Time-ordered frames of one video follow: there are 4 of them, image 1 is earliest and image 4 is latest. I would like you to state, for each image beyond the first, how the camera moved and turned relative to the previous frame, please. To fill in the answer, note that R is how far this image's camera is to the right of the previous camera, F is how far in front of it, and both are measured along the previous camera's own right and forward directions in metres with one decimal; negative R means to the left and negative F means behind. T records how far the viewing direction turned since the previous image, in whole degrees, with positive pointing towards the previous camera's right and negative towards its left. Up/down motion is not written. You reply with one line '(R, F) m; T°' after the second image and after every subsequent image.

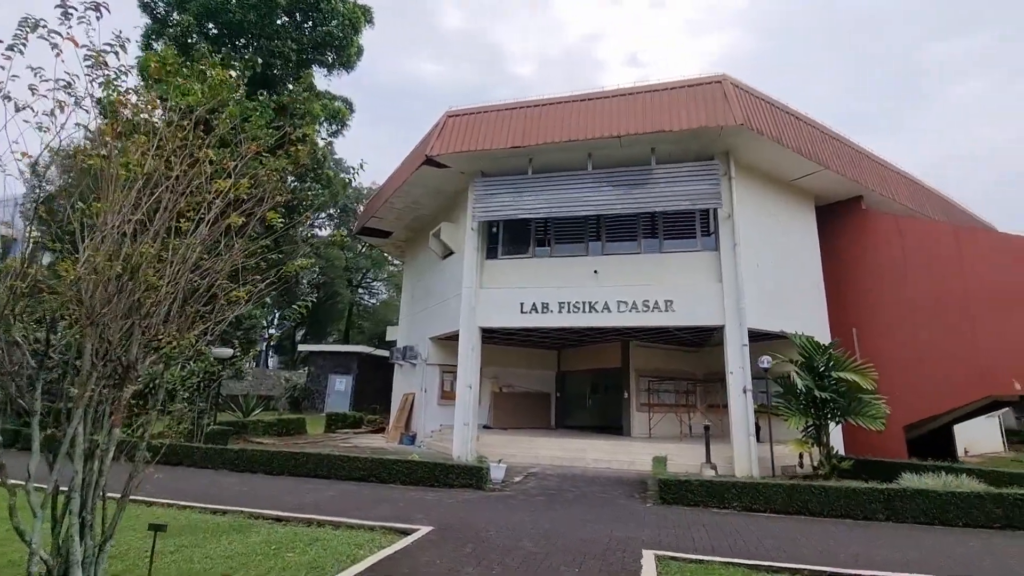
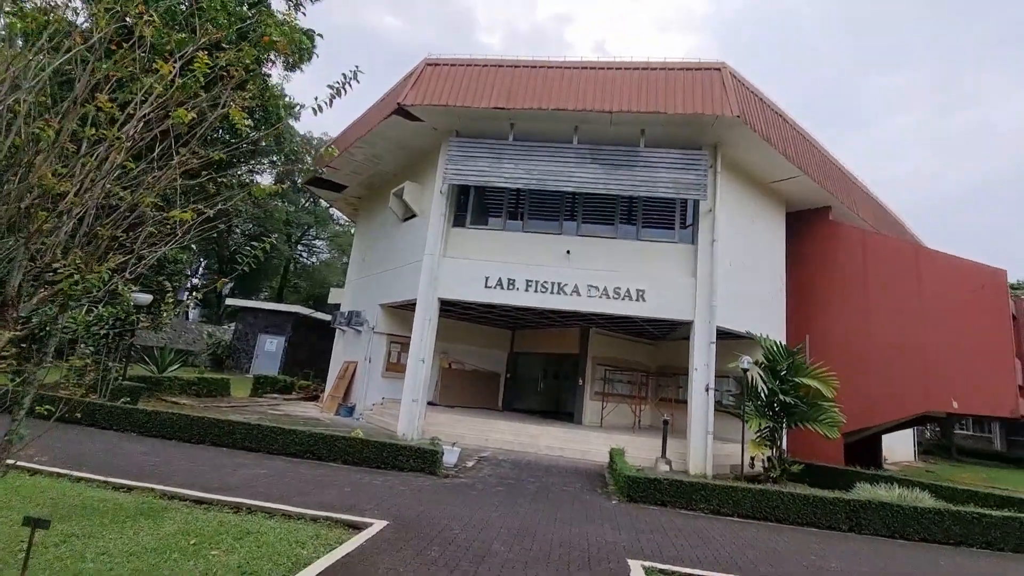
(-0.5, +0.9) m; +6°
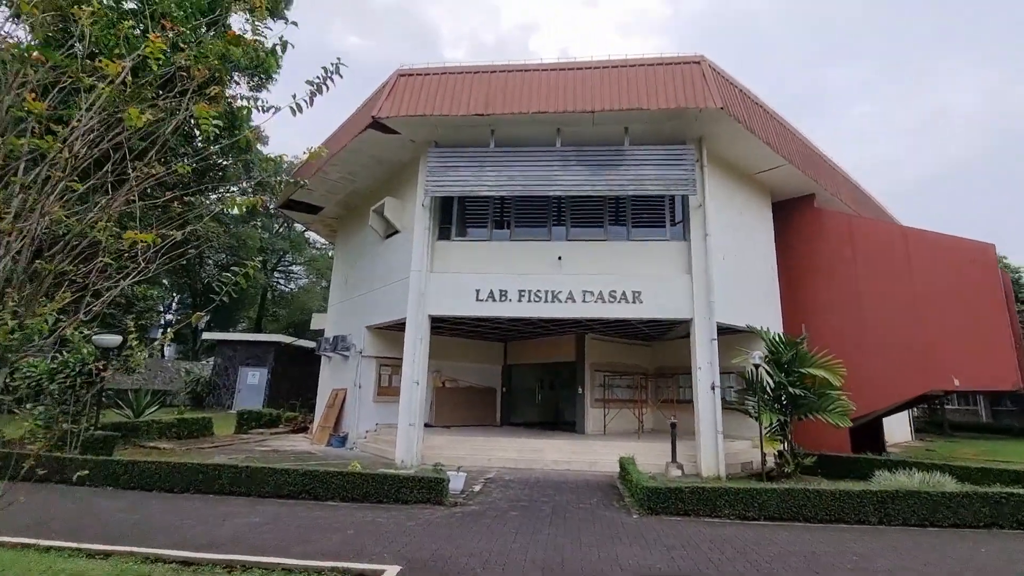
(-0.2, +0.4) m; +2°
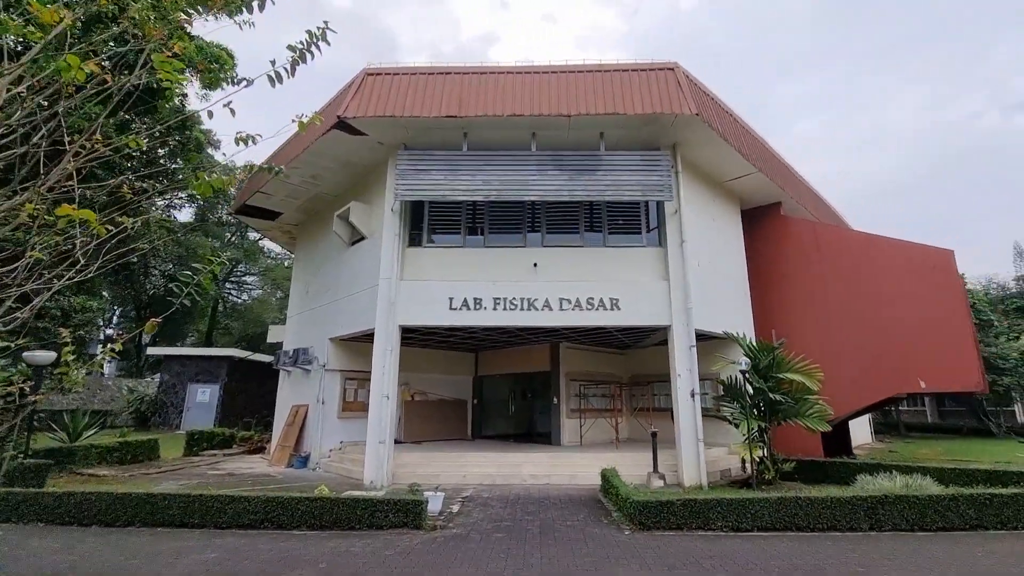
(-0.3, +0.4) m; +4°
